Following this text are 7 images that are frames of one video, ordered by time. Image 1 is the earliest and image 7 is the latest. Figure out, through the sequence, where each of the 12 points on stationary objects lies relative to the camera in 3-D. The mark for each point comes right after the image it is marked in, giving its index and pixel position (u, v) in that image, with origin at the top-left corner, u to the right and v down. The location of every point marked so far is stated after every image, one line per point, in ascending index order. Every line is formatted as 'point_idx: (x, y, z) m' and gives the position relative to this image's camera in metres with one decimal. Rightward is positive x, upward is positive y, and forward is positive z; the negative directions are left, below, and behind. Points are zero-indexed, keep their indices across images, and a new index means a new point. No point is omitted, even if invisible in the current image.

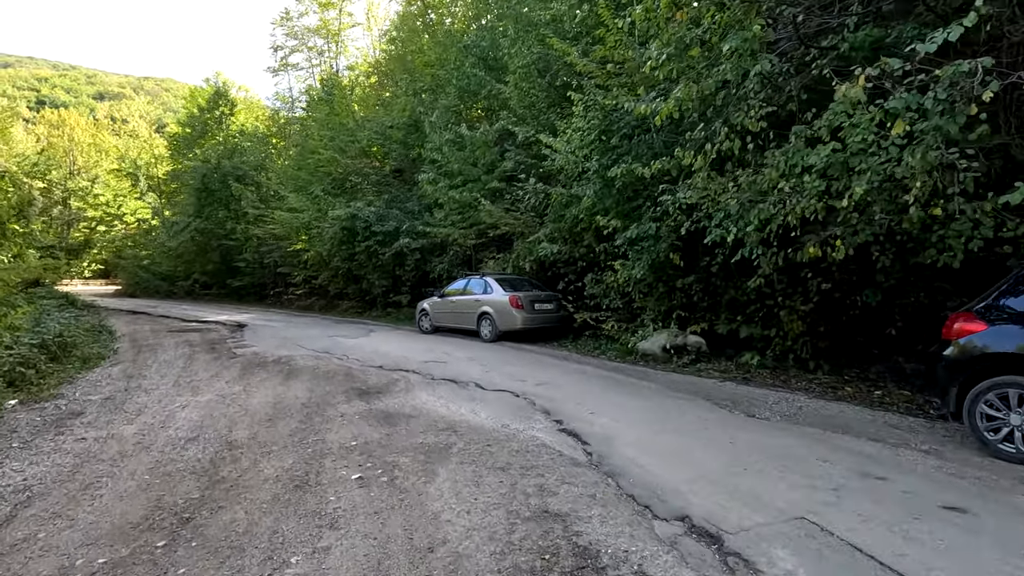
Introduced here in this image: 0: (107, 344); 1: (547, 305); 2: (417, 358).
0: (-10.0, -1.4, +13.2) m
1: (+0.8, -0.4, +12.7) m
2: (-1.8, -1.3, +9.8) m
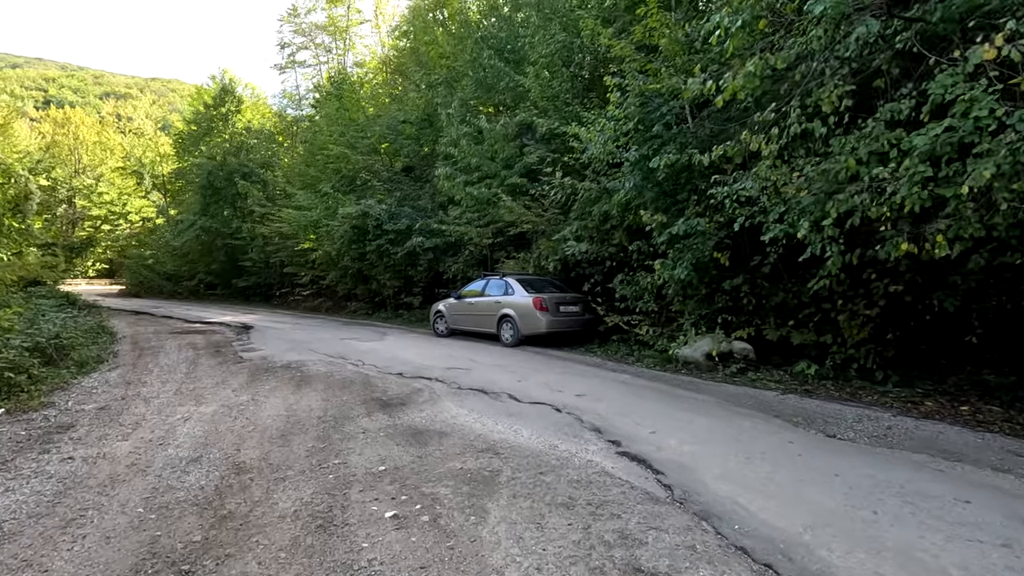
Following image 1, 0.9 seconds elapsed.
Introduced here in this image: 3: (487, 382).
0: (-9.5, -1.4, +12.5) m
1: (+1.3, -0.4, +11.9) m
2: (-1.3, -1.3, +9.1) m
3: (-0.4, -1.4, +7.9) m
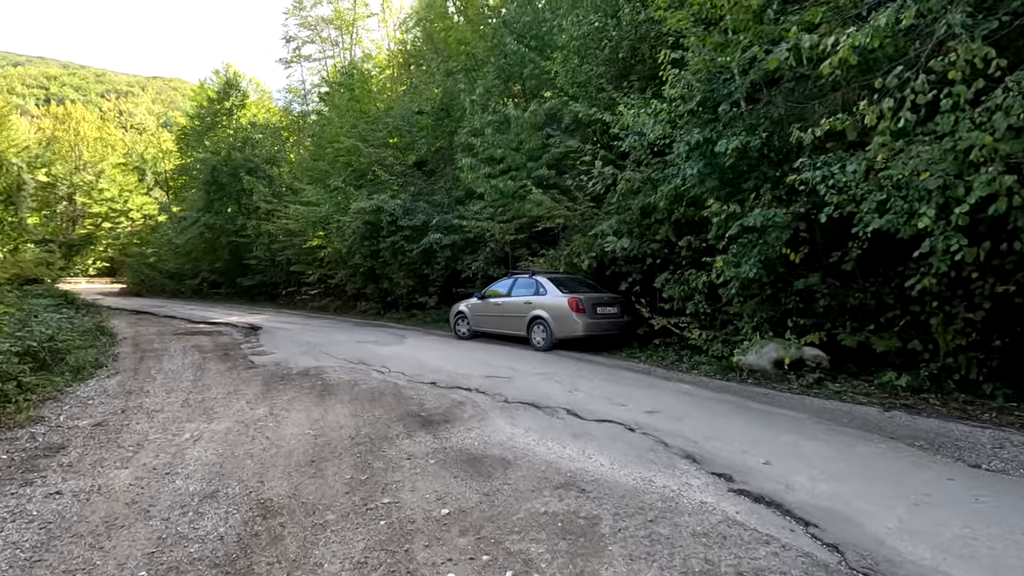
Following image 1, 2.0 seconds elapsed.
0: (-8.8, -1.3, +11.6) m
1: (+2.0, -0.4, +11.0) m
2: (-0.6, -1.3, +8.2) m
3: (+0.3, -1.4, +6.9) m
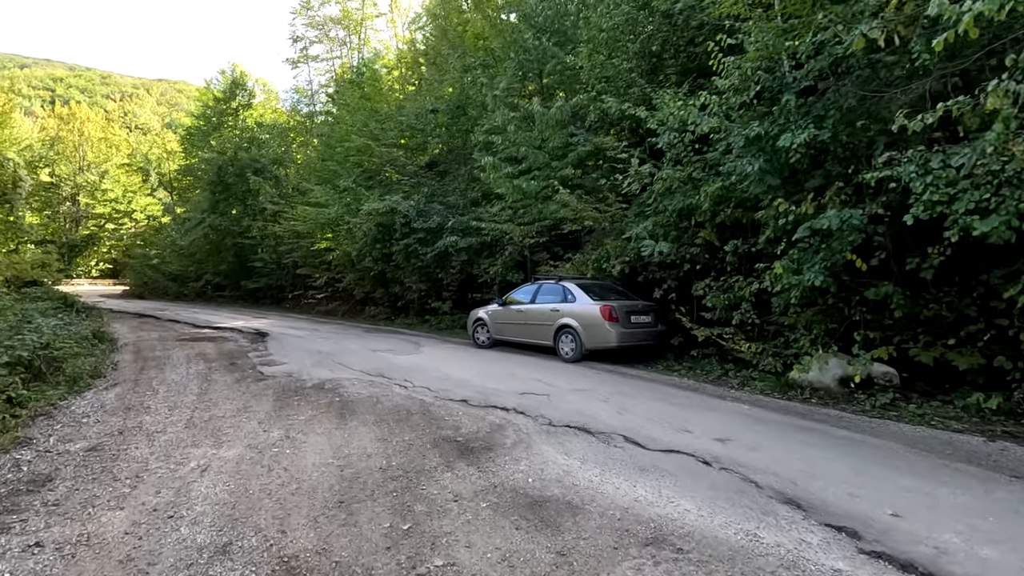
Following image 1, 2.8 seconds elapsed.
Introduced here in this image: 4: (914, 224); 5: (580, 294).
0: (-8.3, -1.4, +10.9) m
1: (+2.5, -0.6, +10.2) m
2: (-0.1, -1.4, +7.4) m
3: (+0.8, -1.5, +6.2) m
4: (+5.2, +0.8, +6.9) m
5: (+1.3, -0.1, +10.6) m
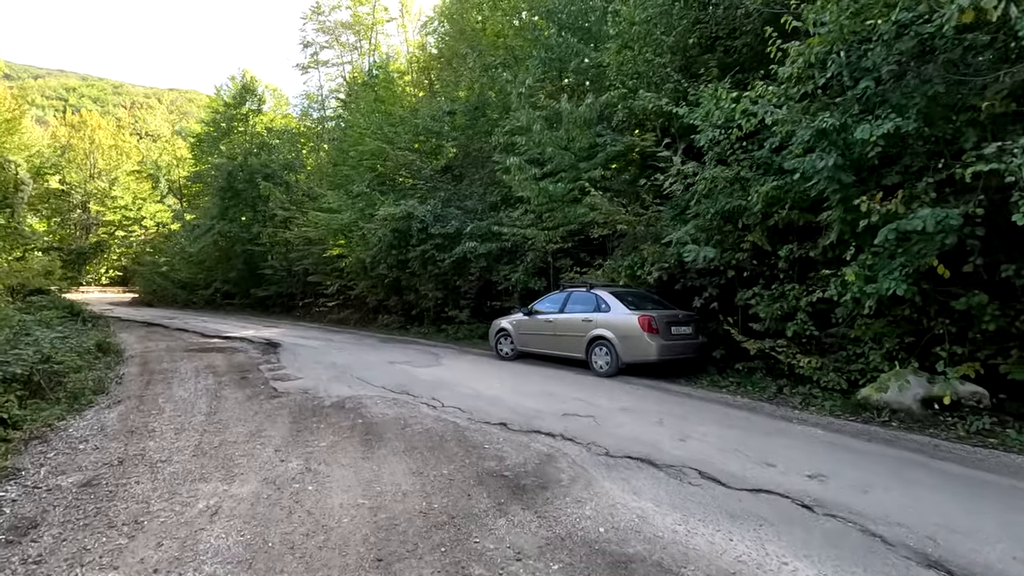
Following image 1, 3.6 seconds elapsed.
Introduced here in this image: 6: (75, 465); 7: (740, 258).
0: (-7.7, -1.6, +10.2) m
1: (+3.1, -0.7, +9.5) m
2: (+0.4, -1.5, +6.7) m
3: (+1.3, -1.6, +5.5) m
4: (+5.7, +0.7, +6.2) m
5: (+1.9, -0.3, +9.8) m
6: (-4.3, -1.7, +5.2) m
7: (+3.8, +0.5, +9.0) m
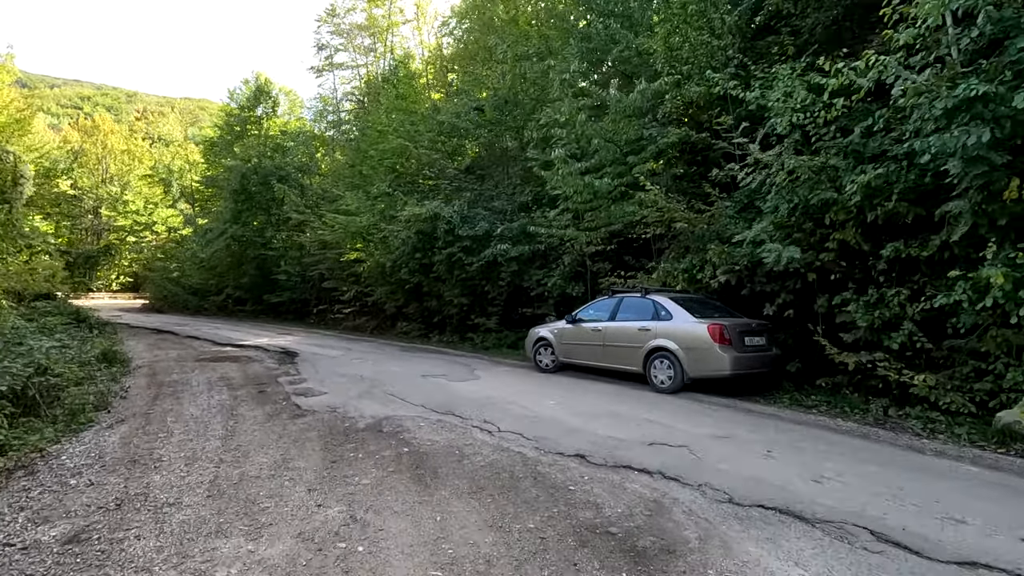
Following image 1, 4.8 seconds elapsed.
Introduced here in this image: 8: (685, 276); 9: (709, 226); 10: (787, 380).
0: (-6.9, -1.6, +9.3) m
1: (+3.9, -0.8, +8.4) m
2: (+1.2, -1.5, +5.6) m
3: (+2.0, -1.6, +4.4) m
4: (+6.5, +0.7, +5.0) m
5: (+2.7, -0.4, +8.7) m
6: (-3.5, -1.7, +4.2) m
7: (+4.6, +0.4, +7.9) m
8: (+3.2, +0.2, +9.8) m
9: (+3.5, +1.1, +9.5) m
10: (+4.5, -1.5, +8.8) m
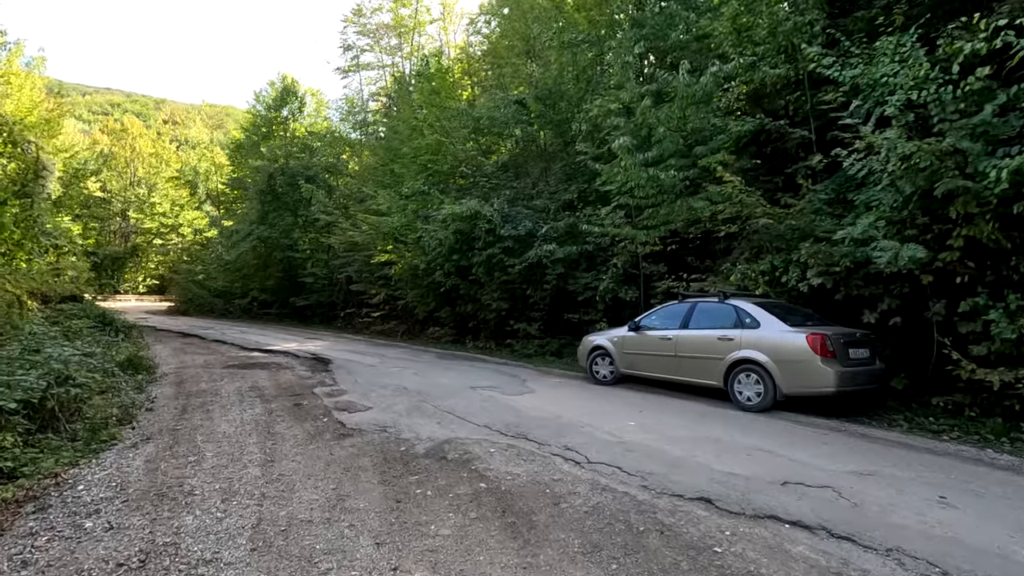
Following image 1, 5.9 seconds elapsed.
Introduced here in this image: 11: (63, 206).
0: (-5.9, -1.7, +8.5) m
1: (+4.8, -0.9, +7.3) m
2: (+2.0, -1.6, +4.6) m
3: (+2.8, -1.6, +3.3) m
4: (+7.3, +0.6, +3.8) m
5: (+3.6, -0.4, +7.7) m
6: (-2.7, -1.7, +3.3) m
7: (+5.5, +0.4, +6.7) m
8: (+4.2, +0.1, +8.7) m
9: (+4.5, +1.0, +8.4) m
10: (+5.5, -1.6, +7.6) m
11: (-14.6, +2.7, +17.4) m
